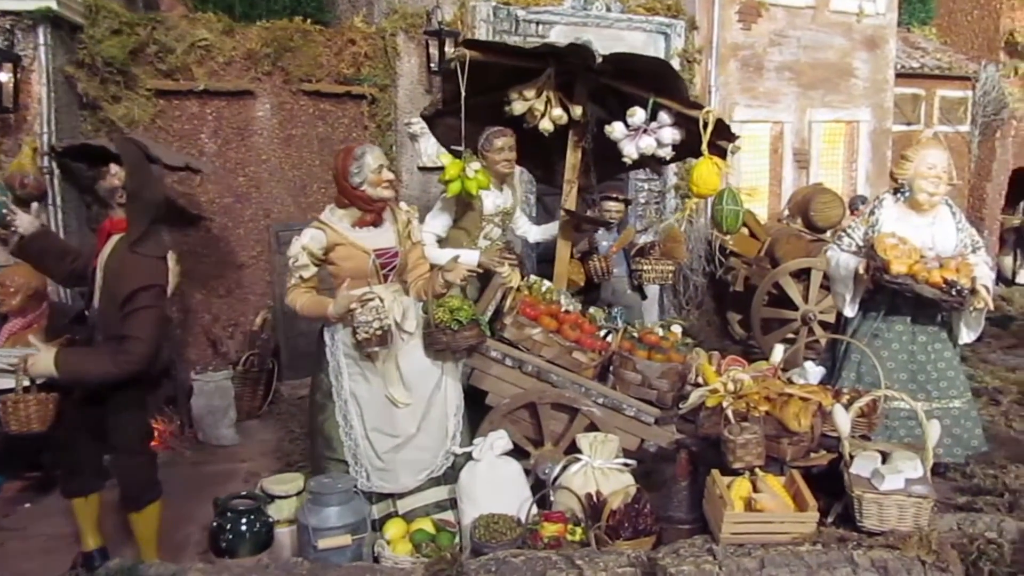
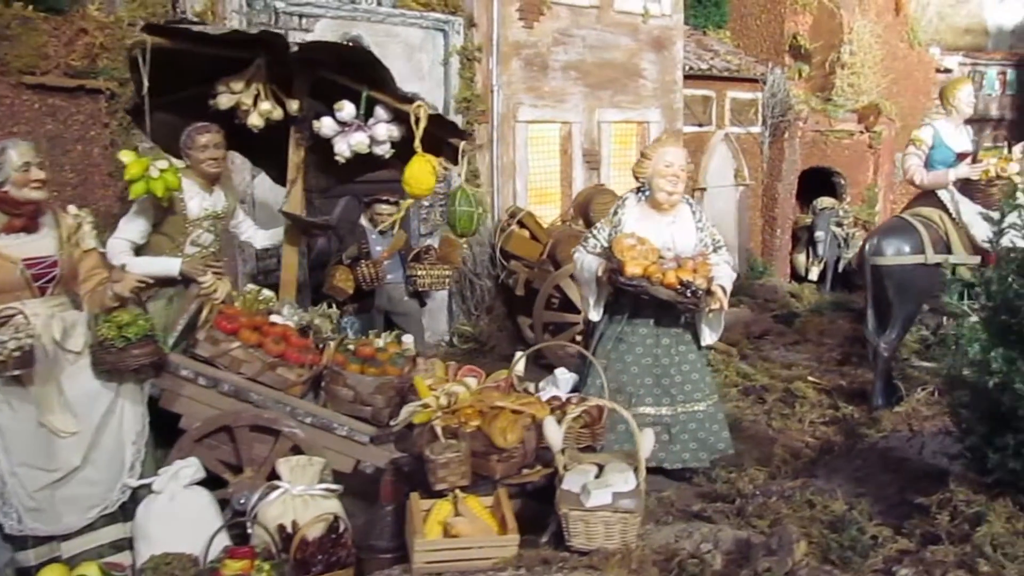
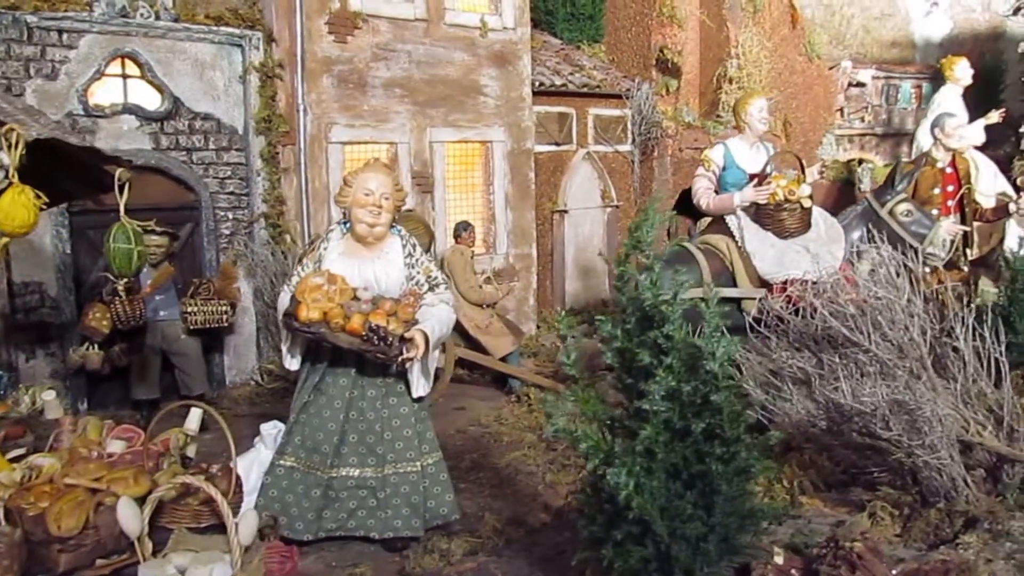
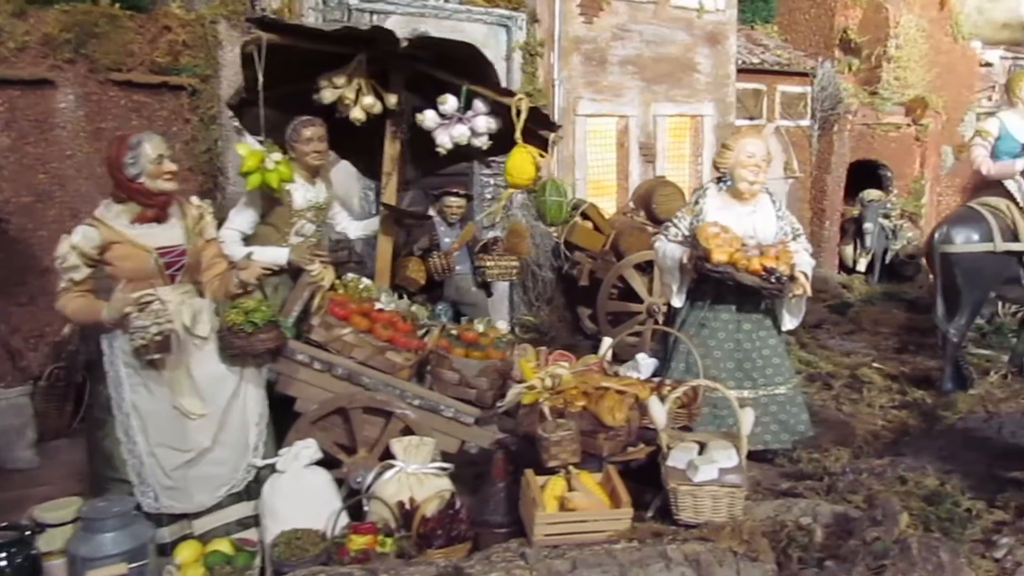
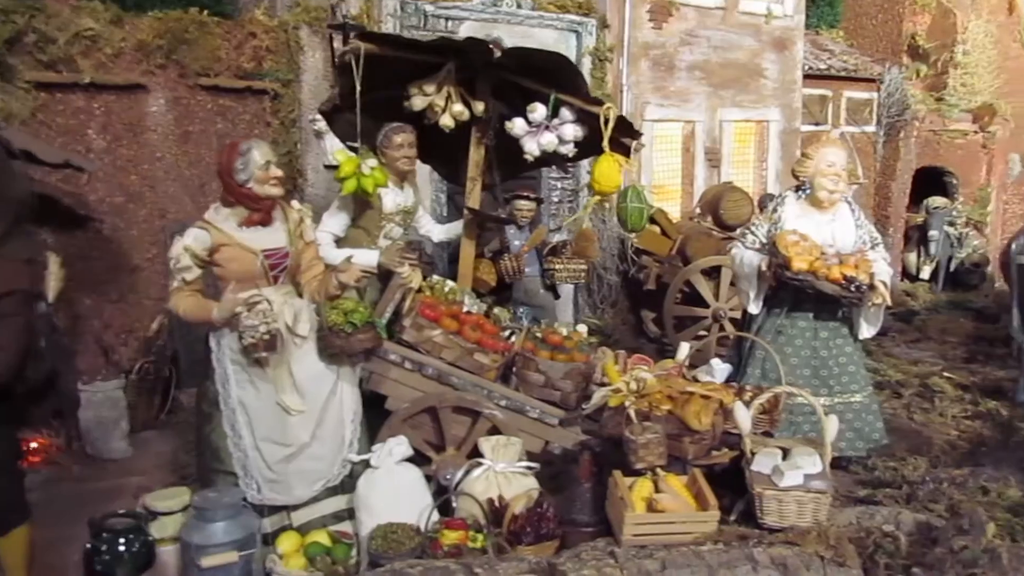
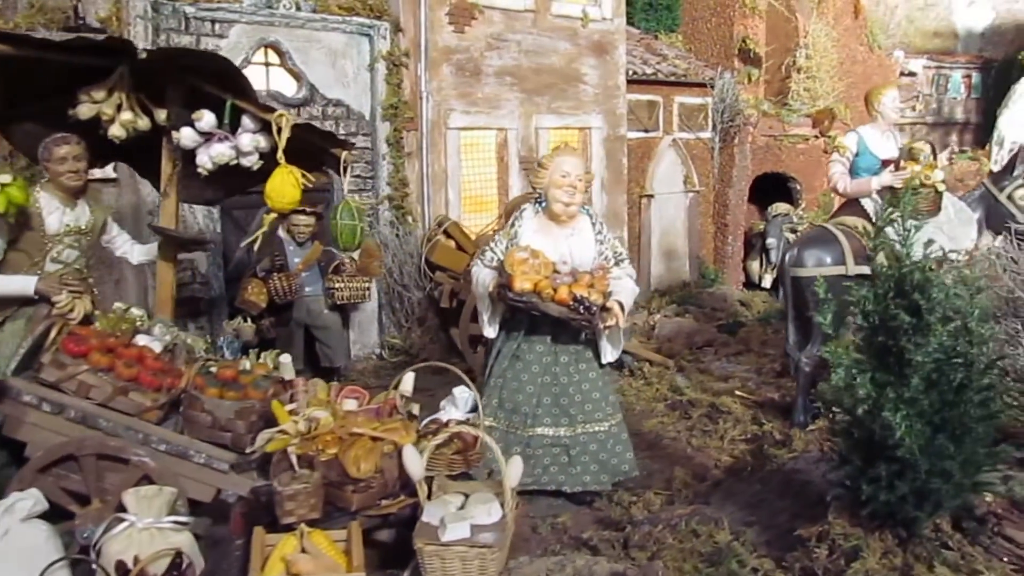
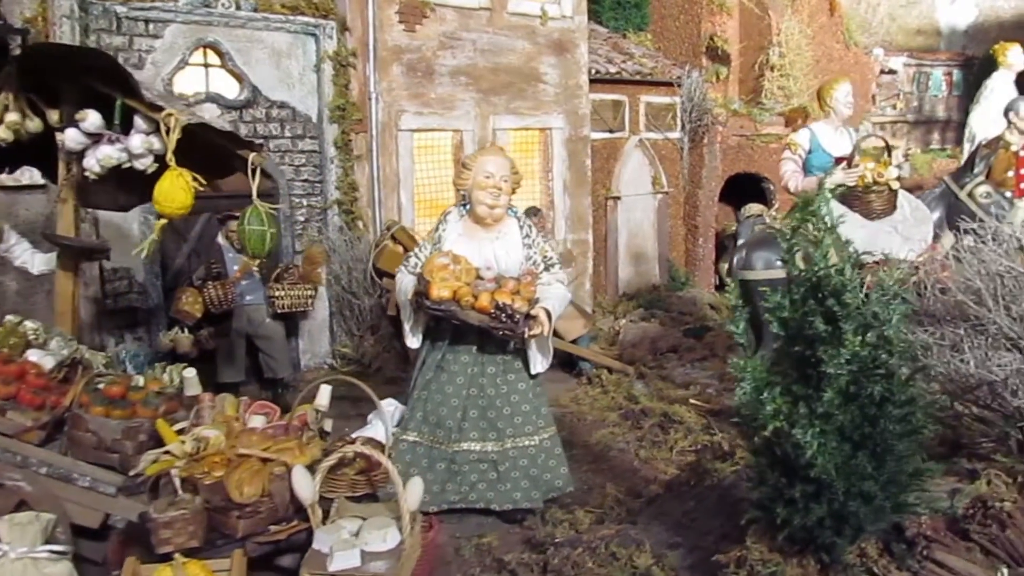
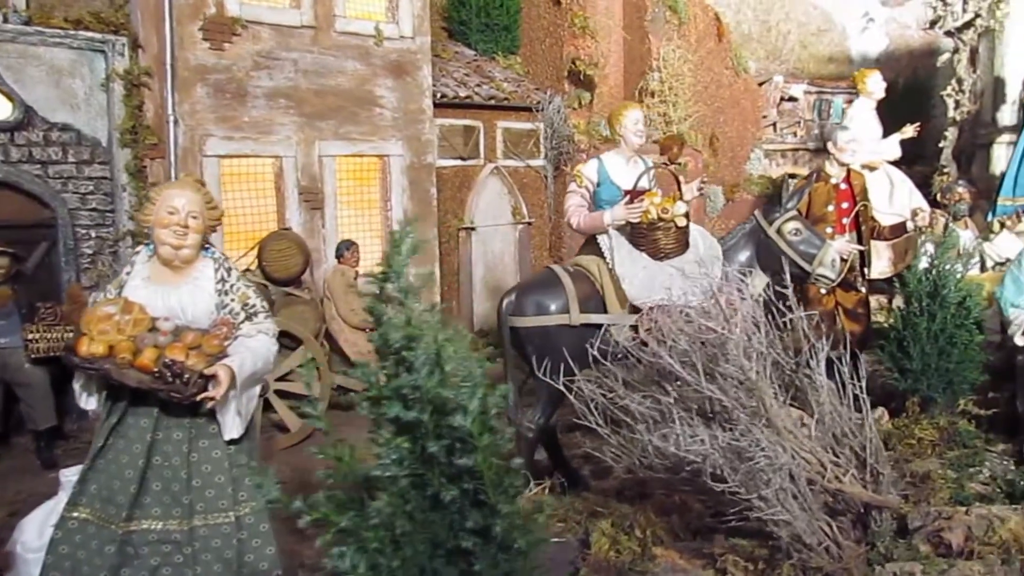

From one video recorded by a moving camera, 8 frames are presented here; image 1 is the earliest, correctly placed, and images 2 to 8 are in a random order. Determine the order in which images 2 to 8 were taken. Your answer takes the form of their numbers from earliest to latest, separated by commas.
5, 4, 2, 6, 7, 3, 8
